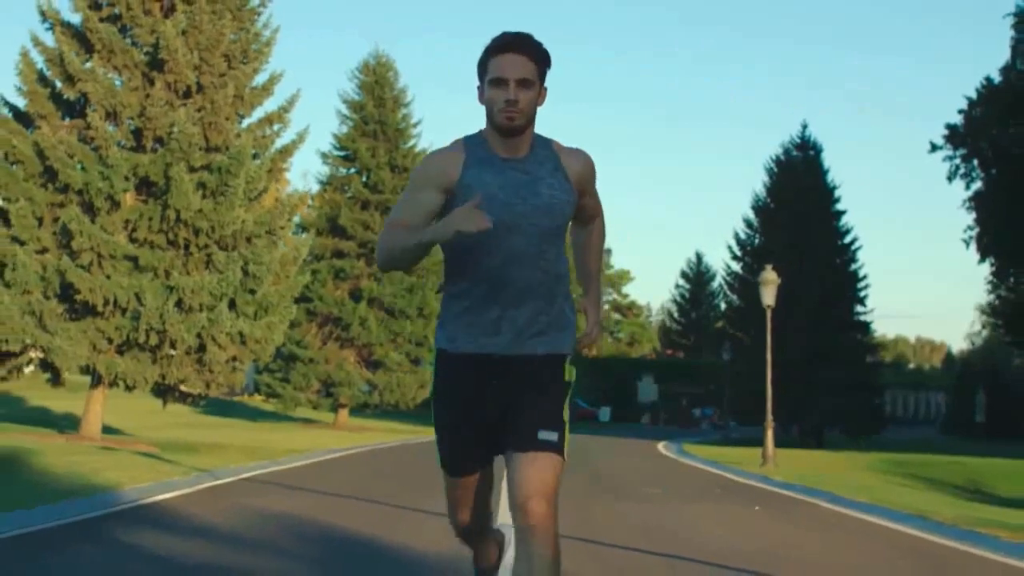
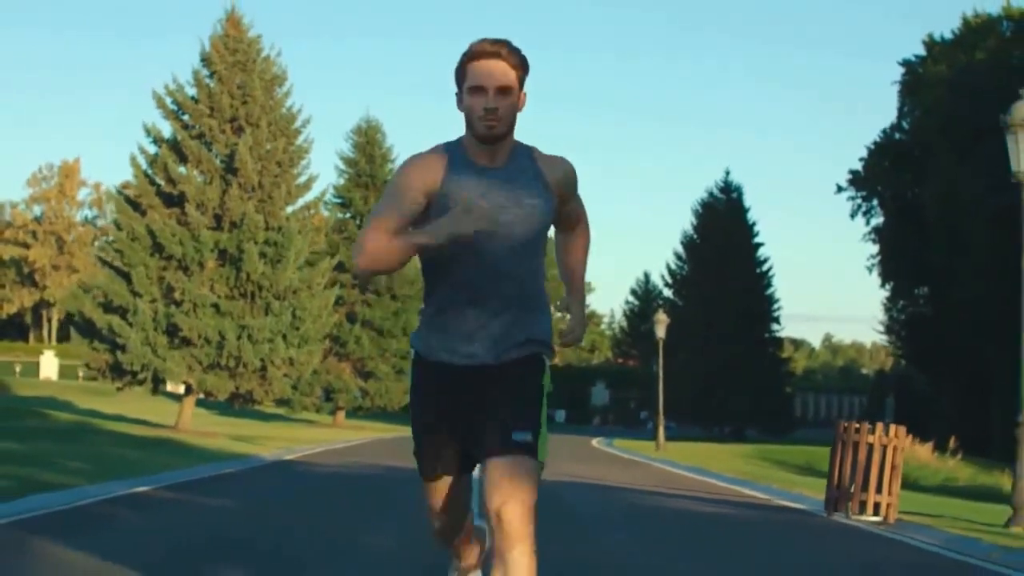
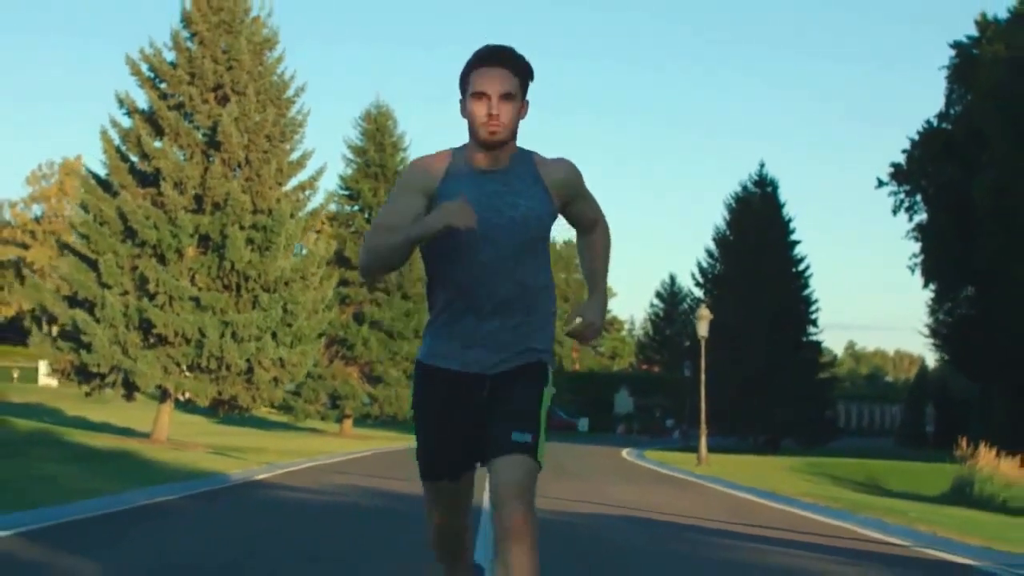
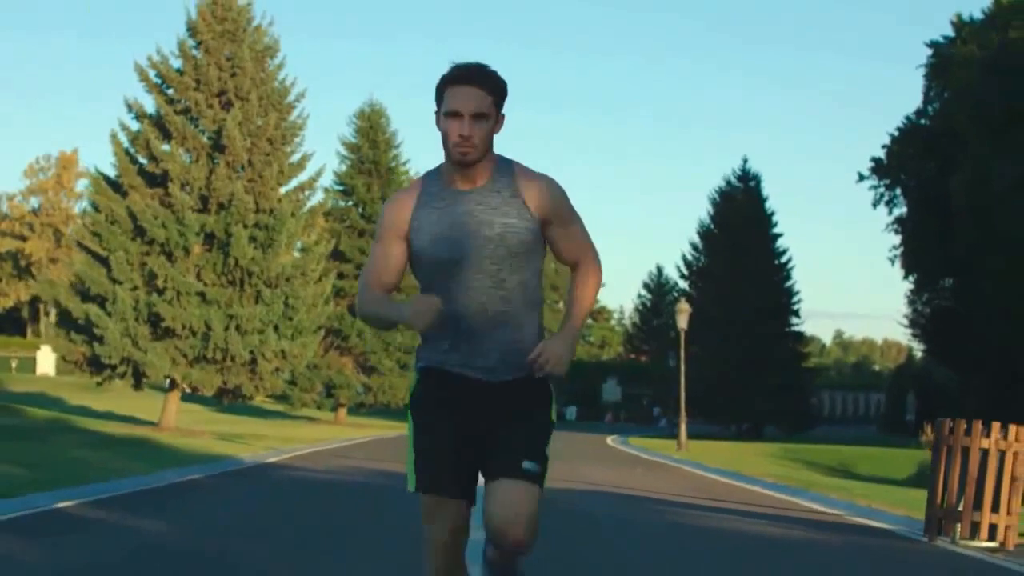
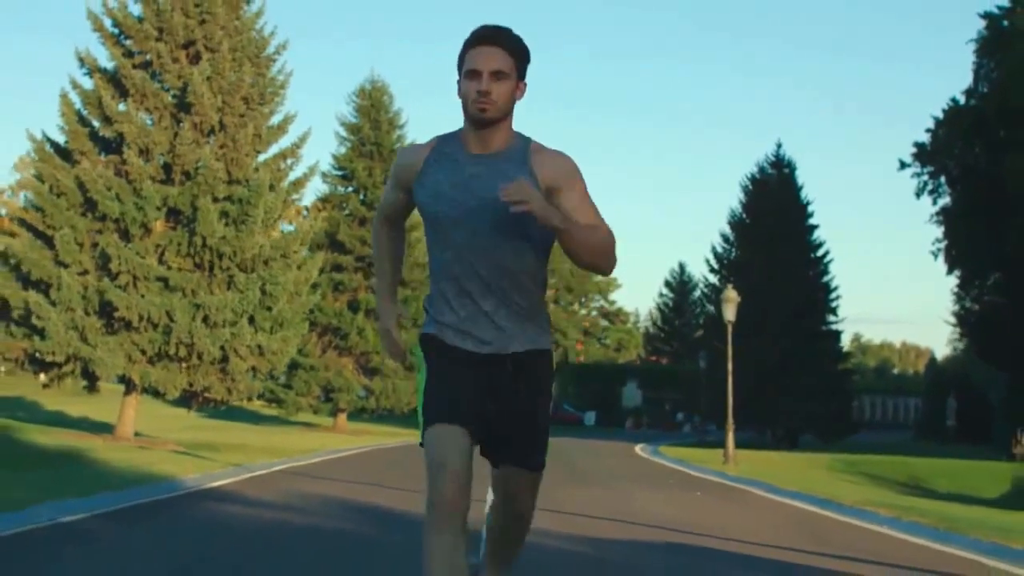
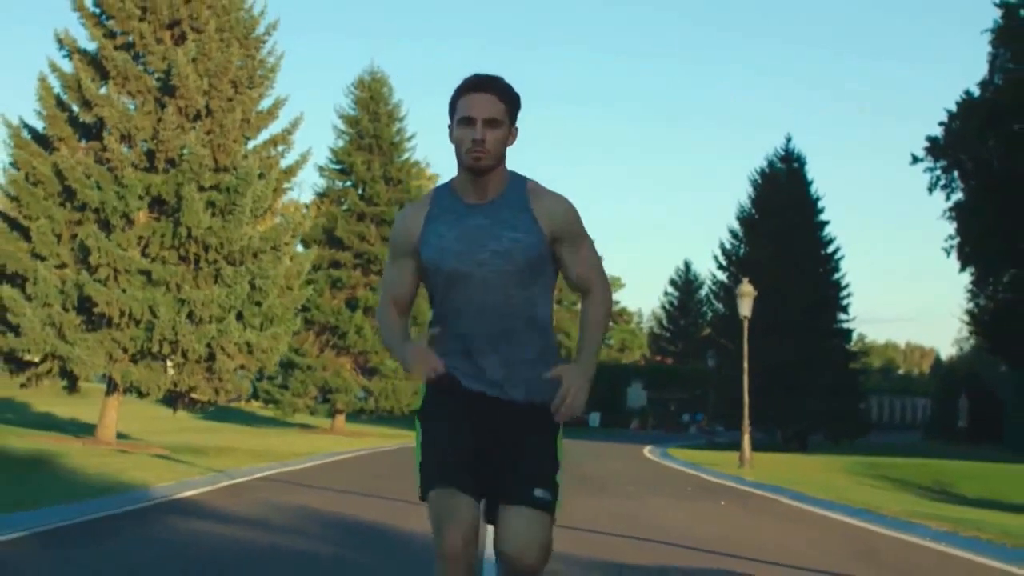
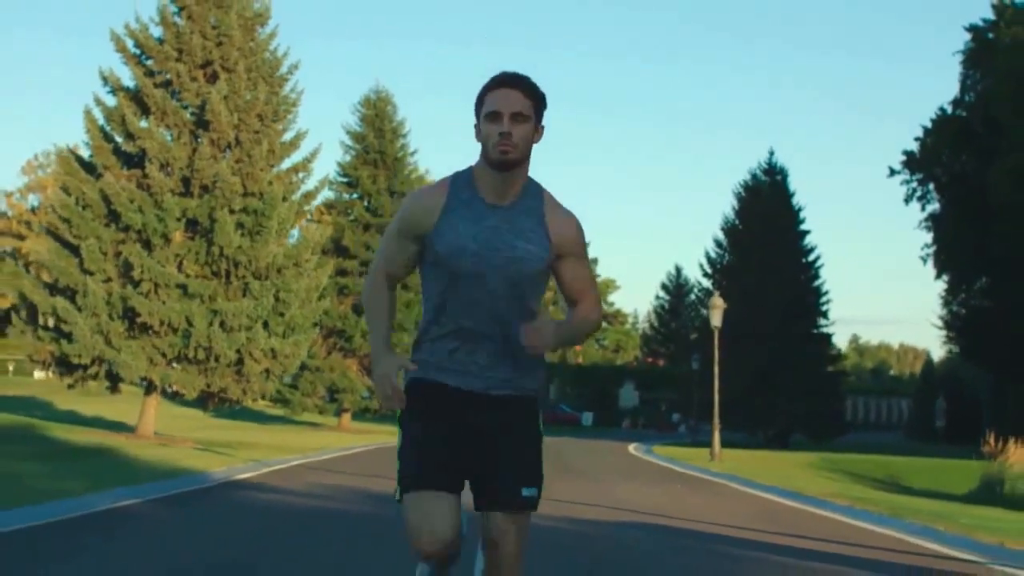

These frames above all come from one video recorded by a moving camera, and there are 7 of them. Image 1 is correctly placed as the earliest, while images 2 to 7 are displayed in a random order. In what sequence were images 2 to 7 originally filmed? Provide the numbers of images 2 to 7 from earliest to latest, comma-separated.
6, 5, 7, 3, 4, 2
